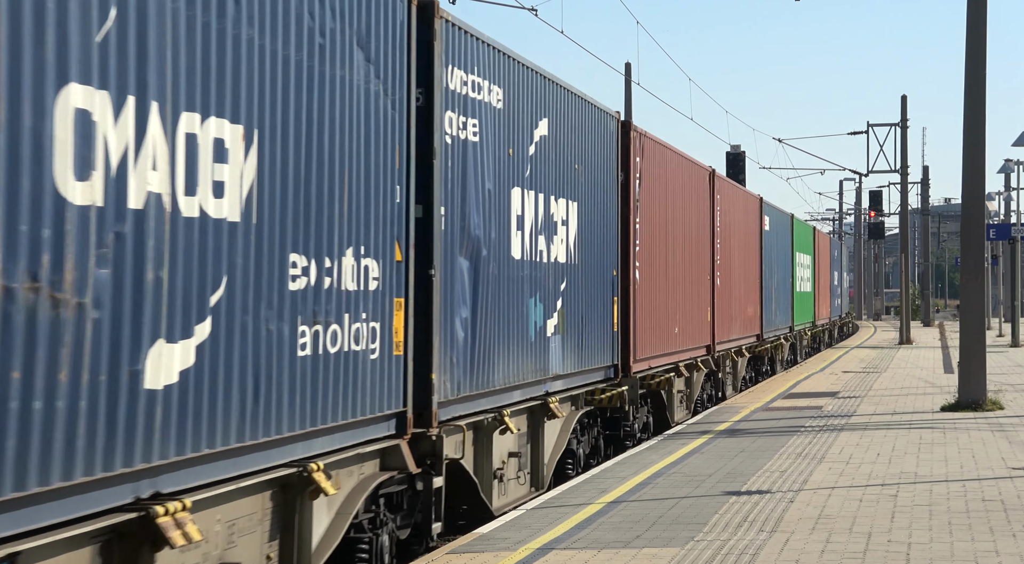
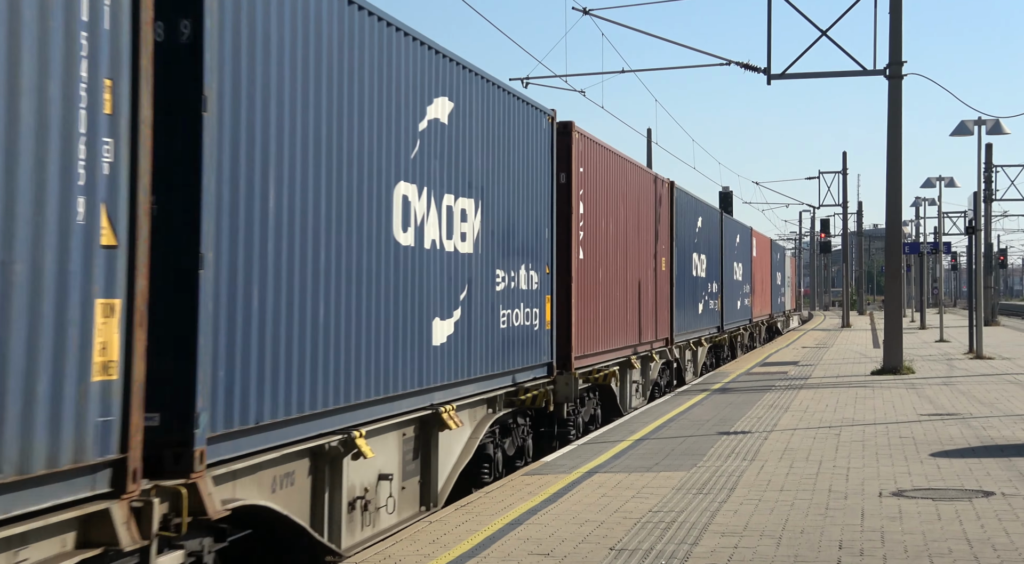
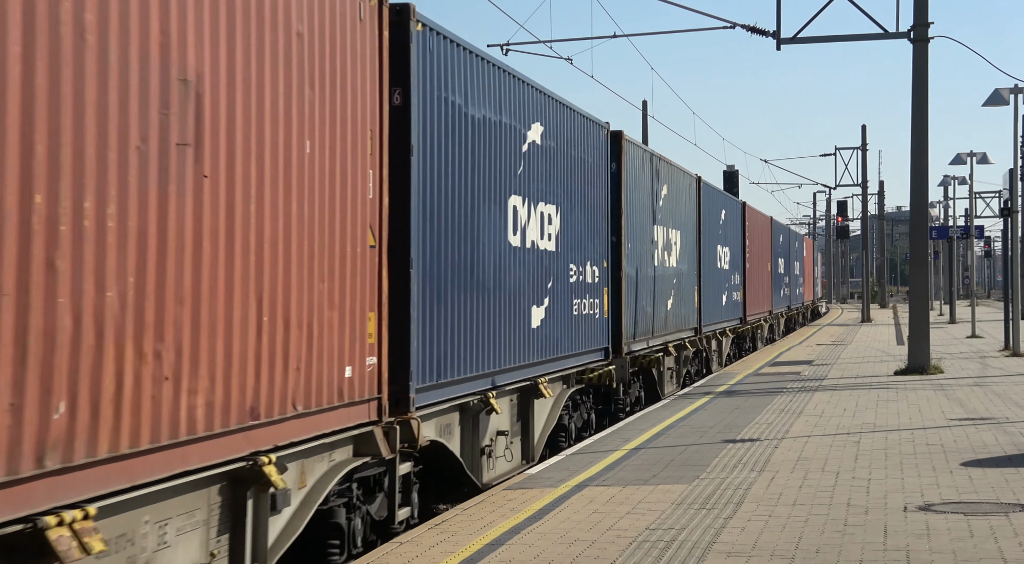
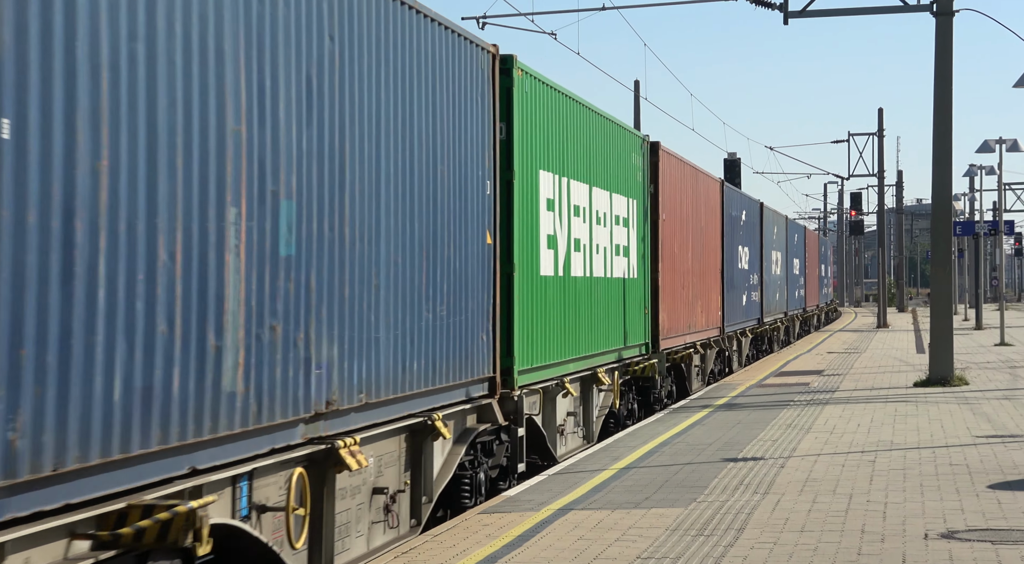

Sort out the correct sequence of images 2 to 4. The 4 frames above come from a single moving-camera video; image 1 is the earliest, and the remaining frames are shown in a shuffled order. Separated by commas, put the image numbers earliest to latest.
4, 3, 2
